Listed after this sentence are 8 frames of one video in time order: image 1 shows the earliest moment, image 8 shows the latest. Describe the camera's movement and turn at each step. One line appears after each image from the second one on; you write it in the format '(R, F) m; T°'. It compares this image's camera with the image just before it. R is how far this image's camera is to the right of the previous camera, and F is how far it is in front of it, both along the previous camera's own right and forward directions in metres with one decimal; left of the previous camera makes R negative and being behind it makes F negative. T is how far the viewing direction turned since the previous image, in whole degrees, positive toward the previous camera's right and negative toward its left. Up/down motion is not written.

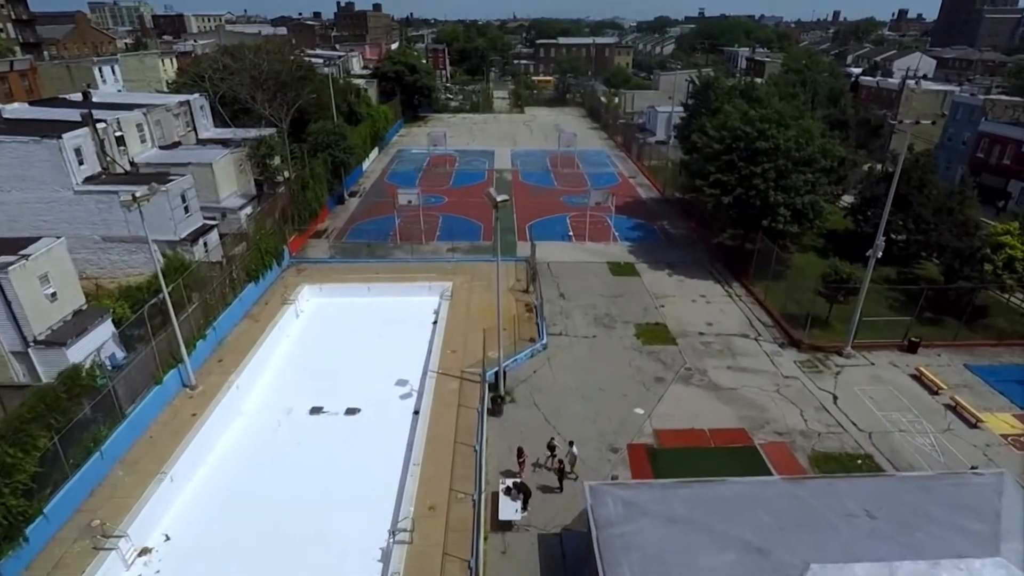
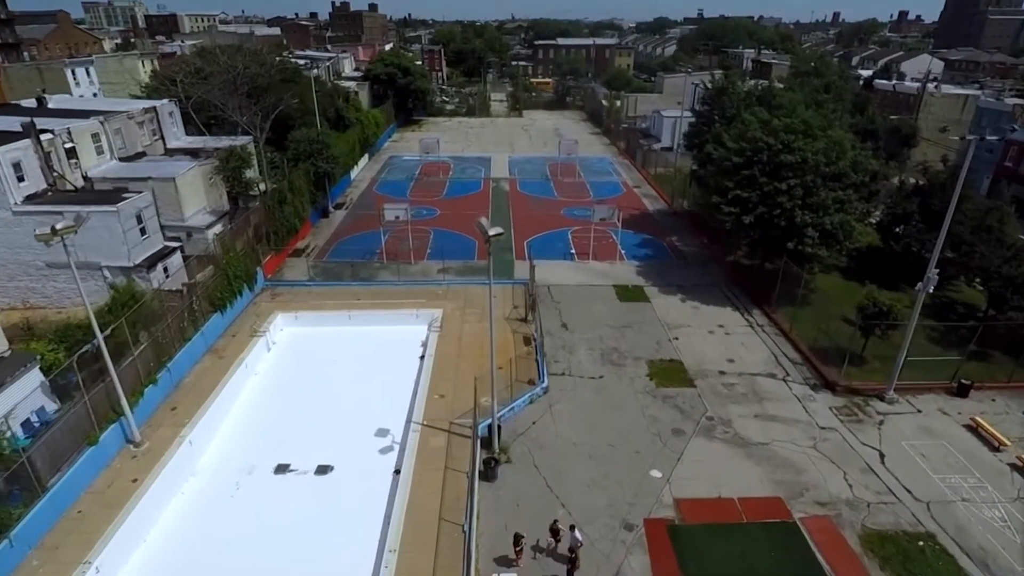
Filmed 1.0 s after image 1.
(+0.1, +2.5) m; 0°
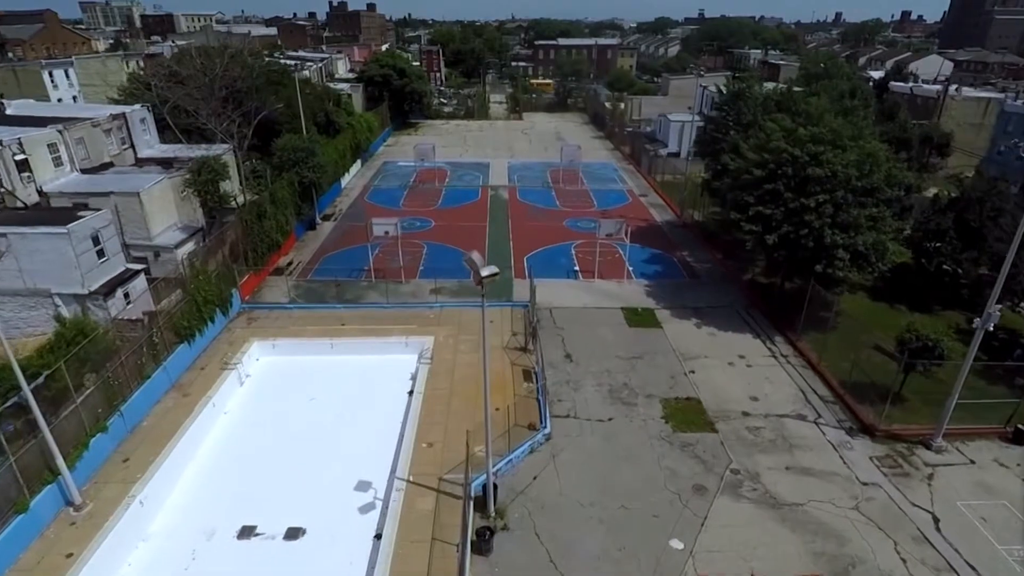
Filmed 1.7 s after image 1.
(+0.1, +2.1) m; 0°
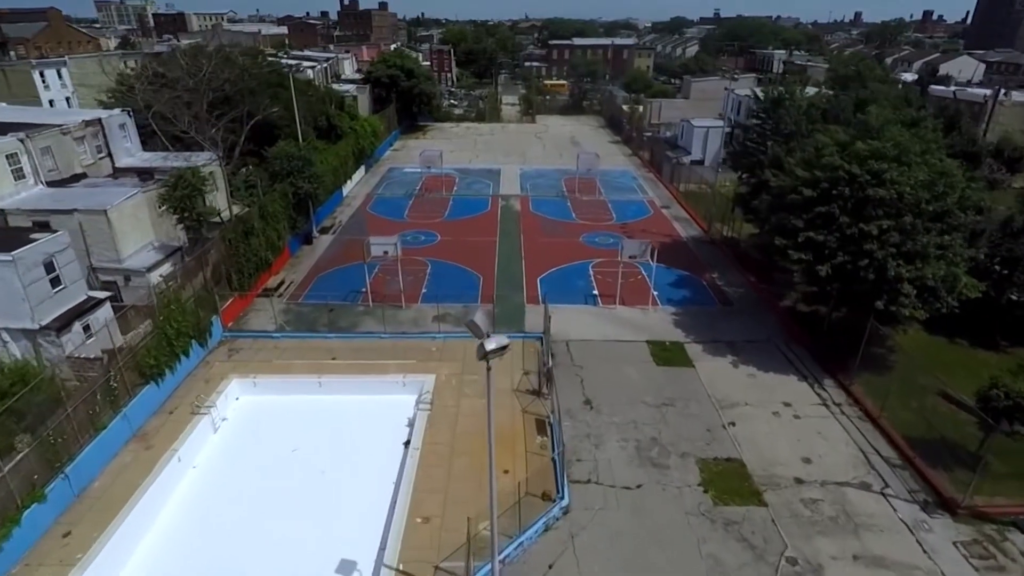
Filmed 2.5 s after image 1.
(-0.1, +2.5) m; -1°
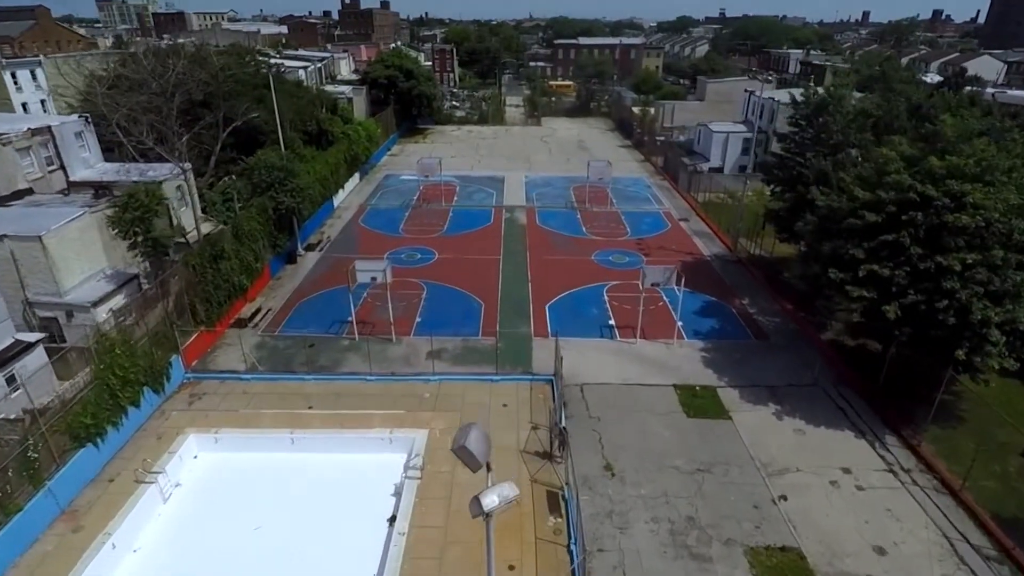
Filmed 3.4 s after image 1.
(-0.1, +2.8) m; 0°
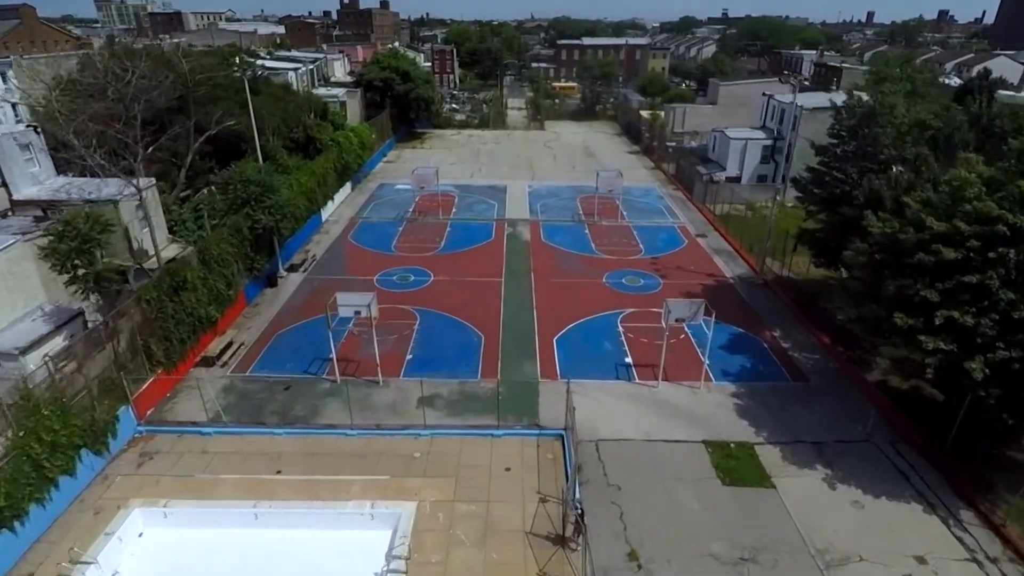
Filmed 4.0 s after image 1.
(-0.1, +2.5) m; 0°
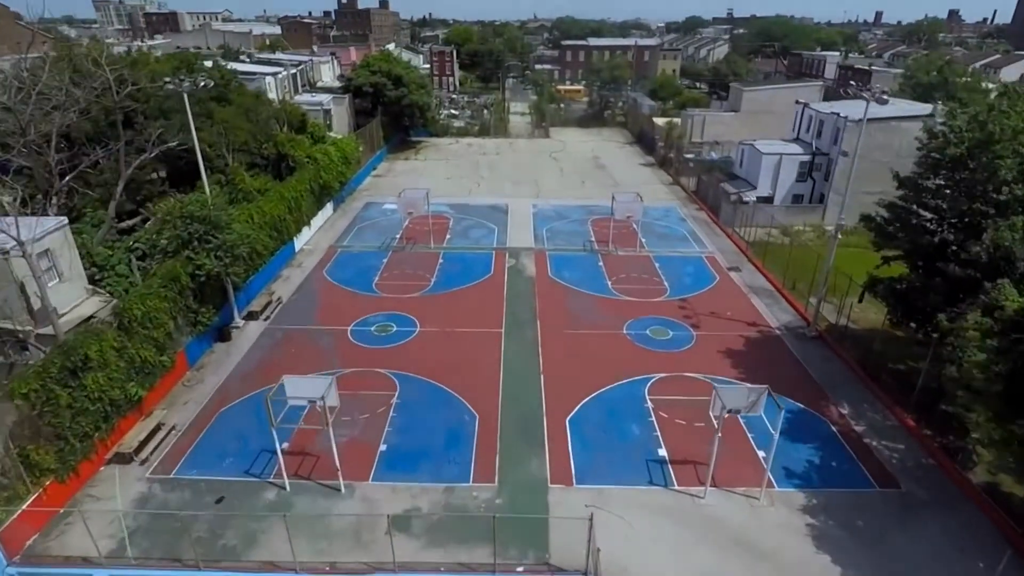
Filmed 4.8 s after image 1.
(0.0, +4.1) m; 0°
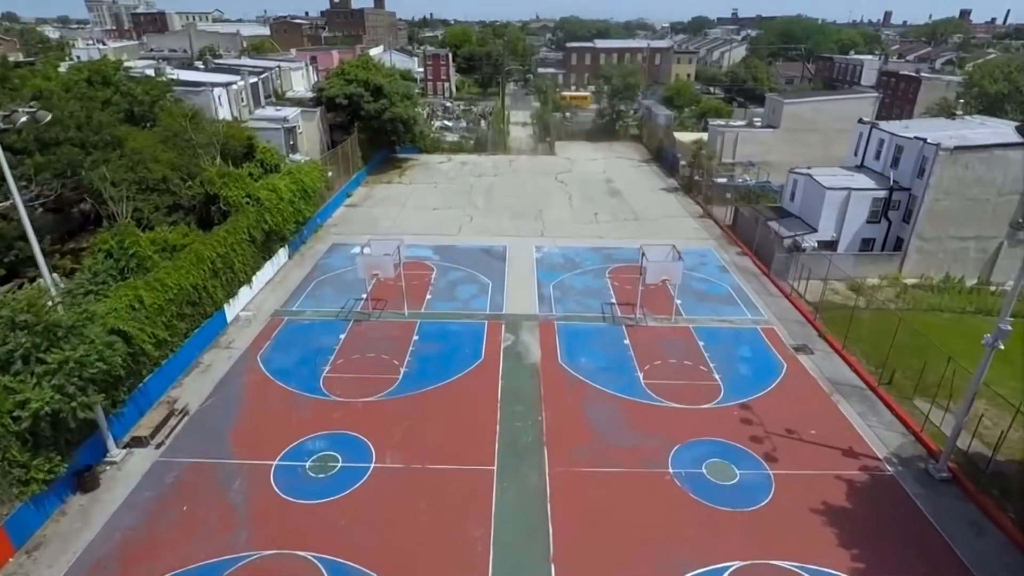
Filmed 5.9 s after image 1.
(+0.1, +6.3) m; 0°
